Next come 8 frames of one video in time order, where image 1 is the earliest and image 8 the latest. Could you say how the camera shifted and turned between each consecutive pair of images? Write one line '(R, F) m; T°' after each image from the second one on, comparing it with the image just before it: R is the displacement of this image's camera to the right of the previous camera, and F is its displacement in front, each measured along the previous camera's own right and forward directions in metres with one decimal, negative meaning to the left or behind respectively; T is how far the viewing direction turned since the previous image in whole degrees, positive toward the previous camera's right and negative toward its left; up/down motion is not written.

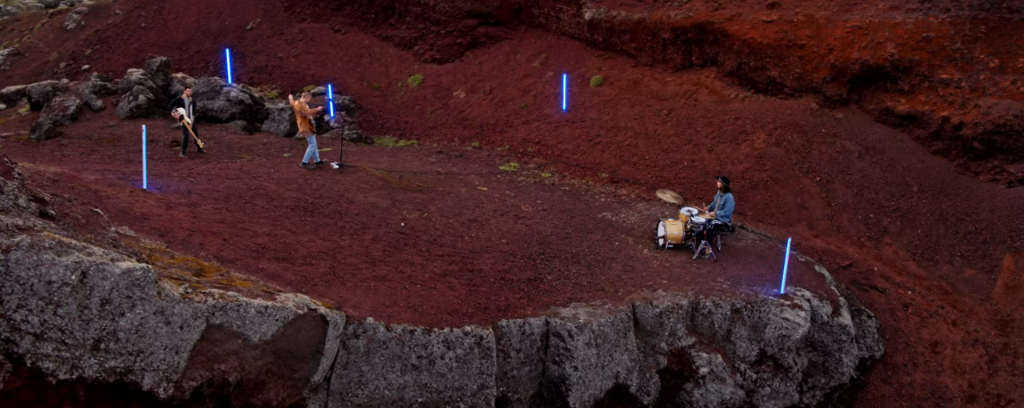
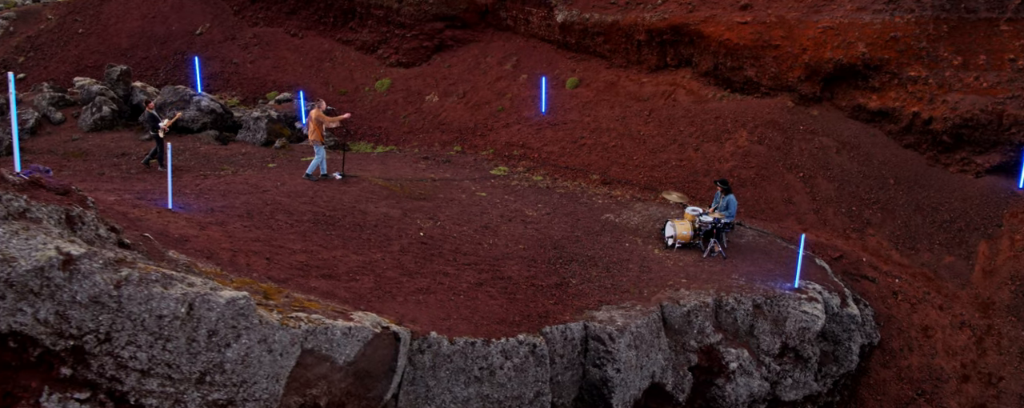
(-1.5, 0.0) m; +6°
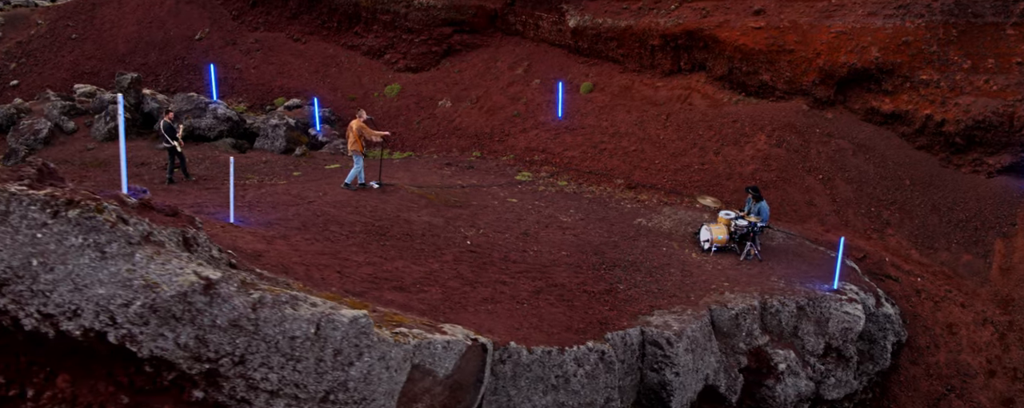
(-1.1, -0.1) m; +2°
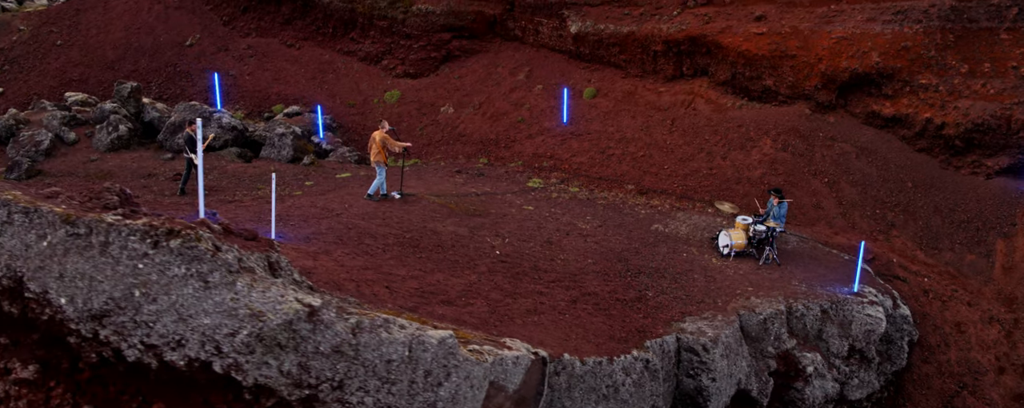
(-0.9, -0.1) m; +2°
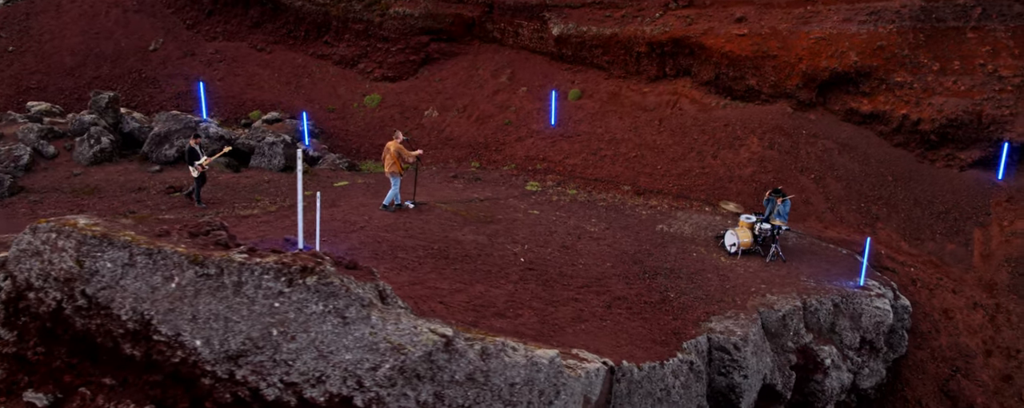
(-1.3, -0.1) m; +5°
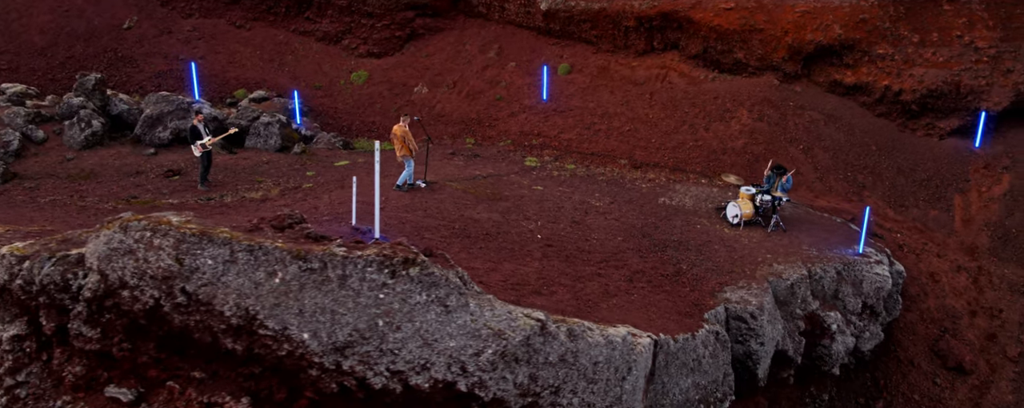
(-1.0, -0.2) m; +3°
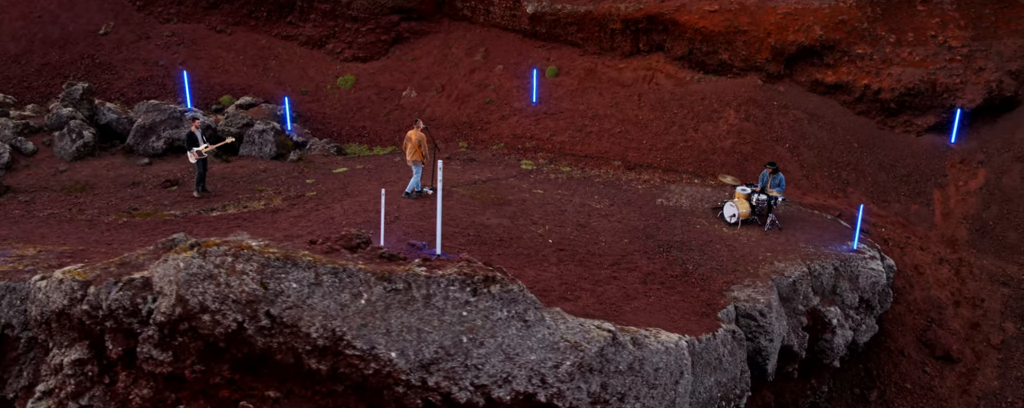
(-0.8, -0.2) m; +3°
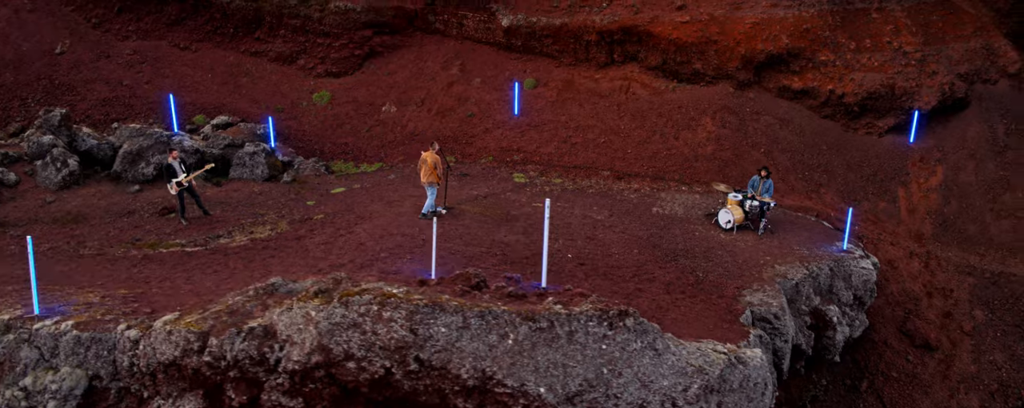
(-1.5, -0.2) m; +5°
